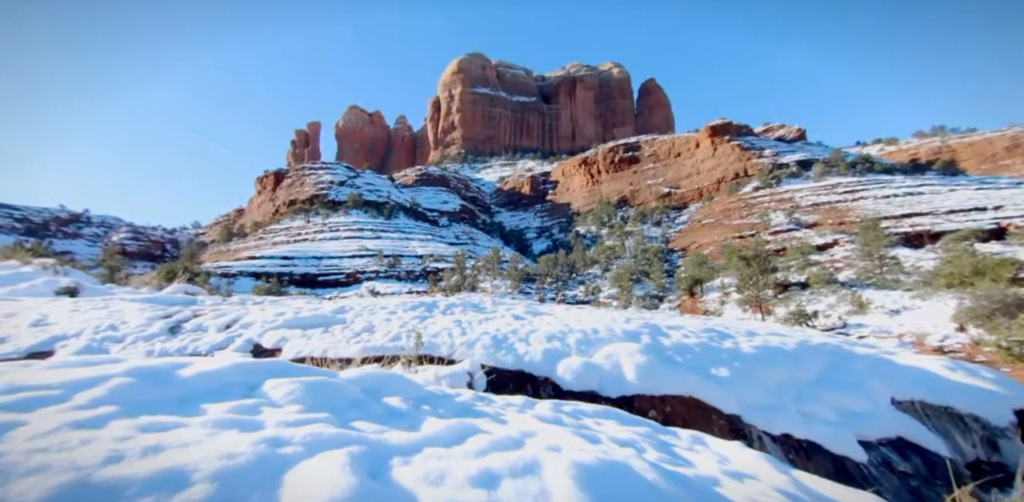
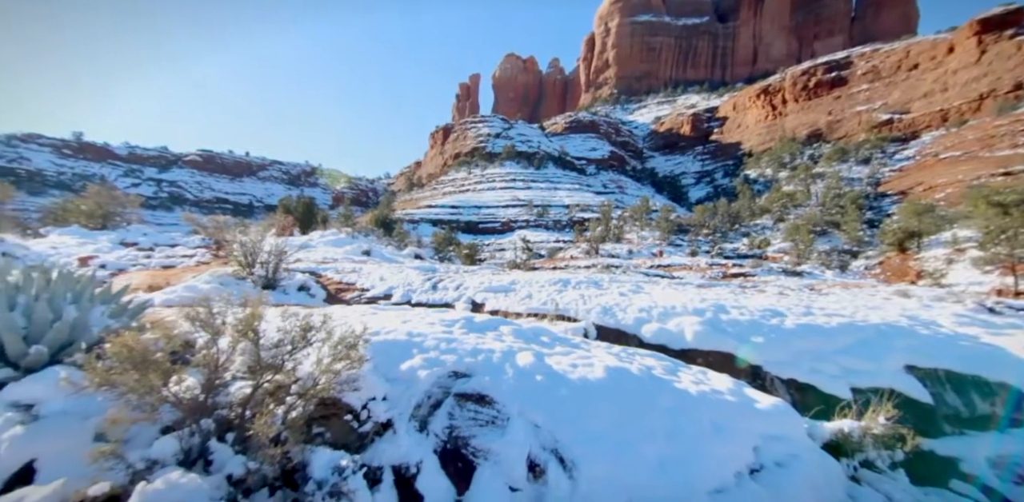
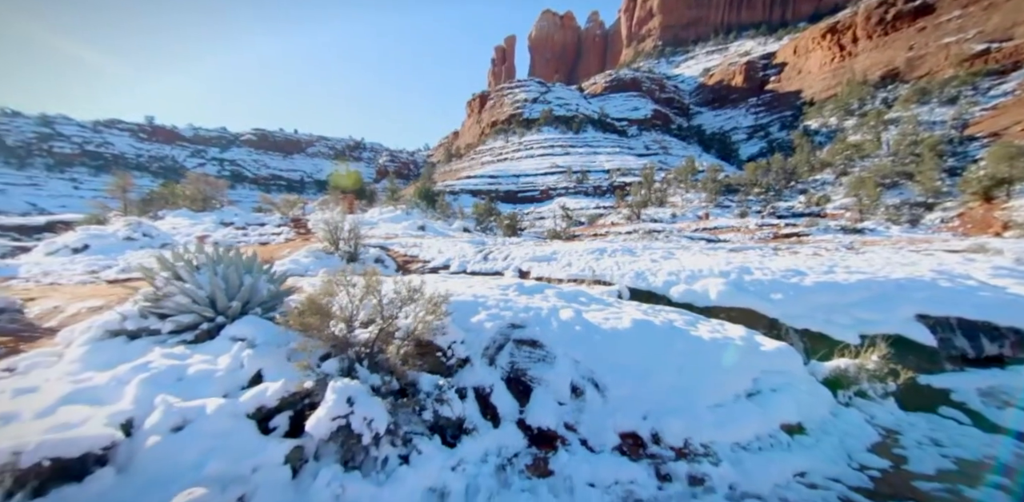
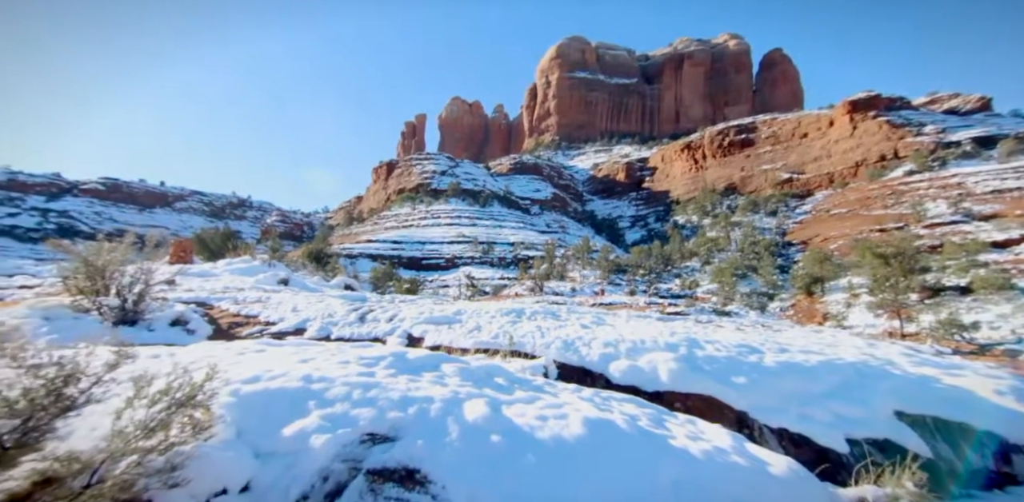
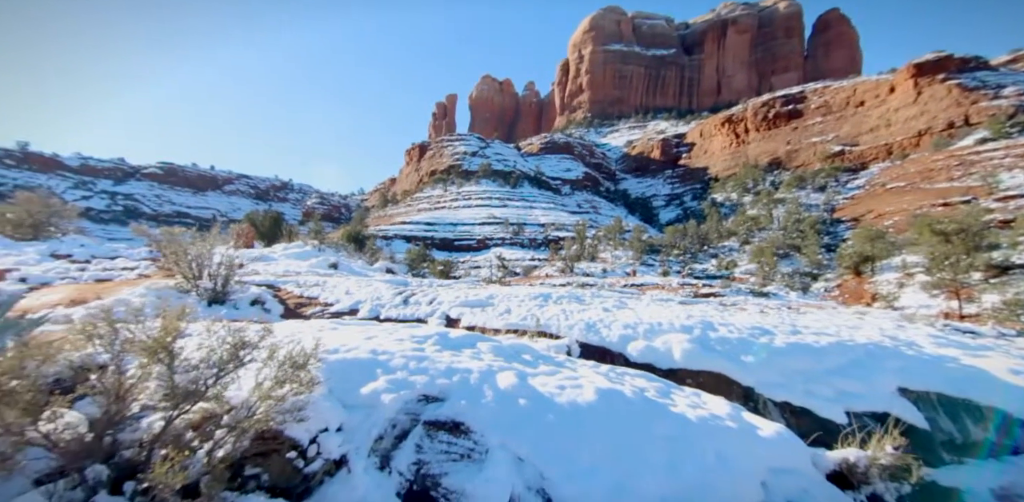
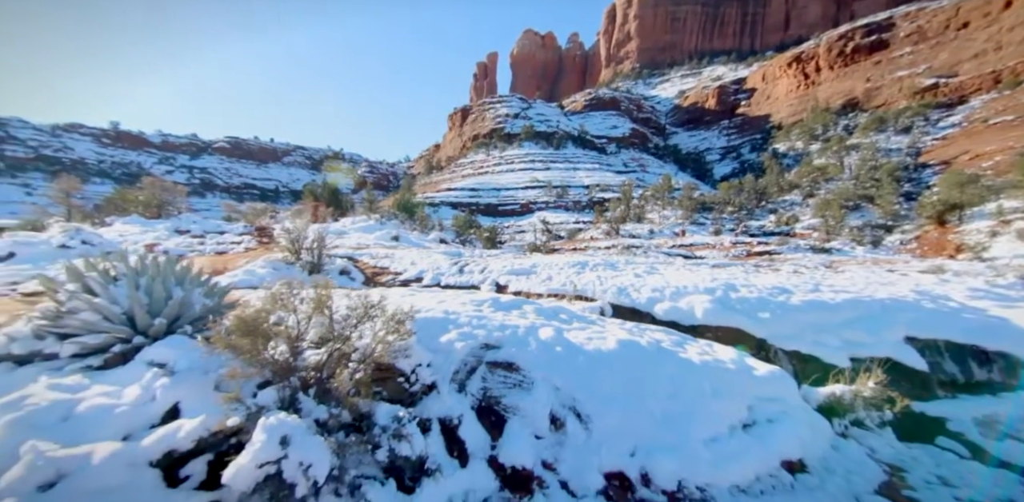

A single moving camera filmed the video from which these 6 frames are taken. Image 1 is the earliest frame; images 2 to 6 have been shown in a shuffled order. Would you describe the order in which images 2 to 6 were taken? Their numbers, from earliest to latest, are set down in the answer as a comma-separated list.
4, 5, 2, 6, 3
